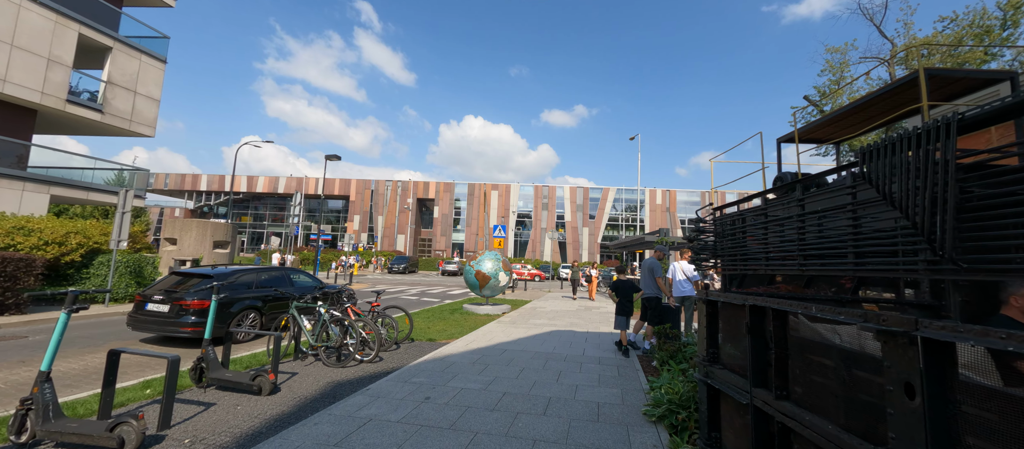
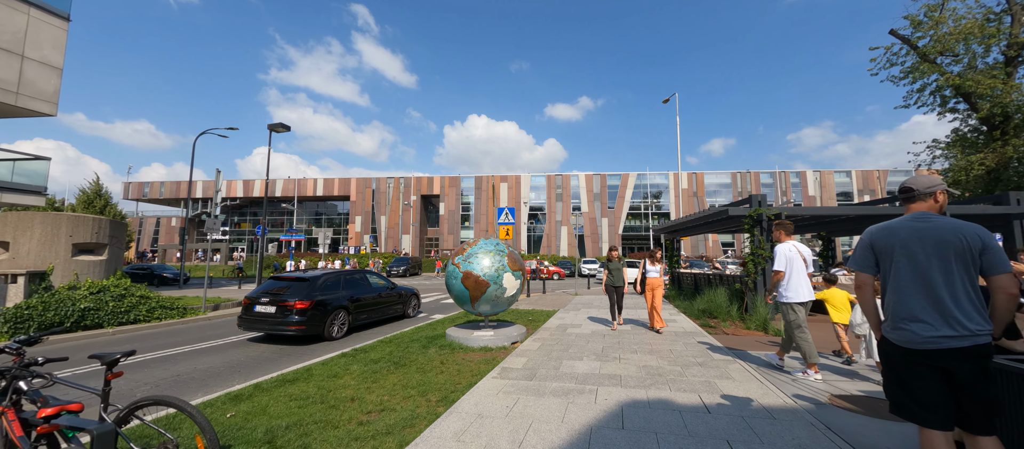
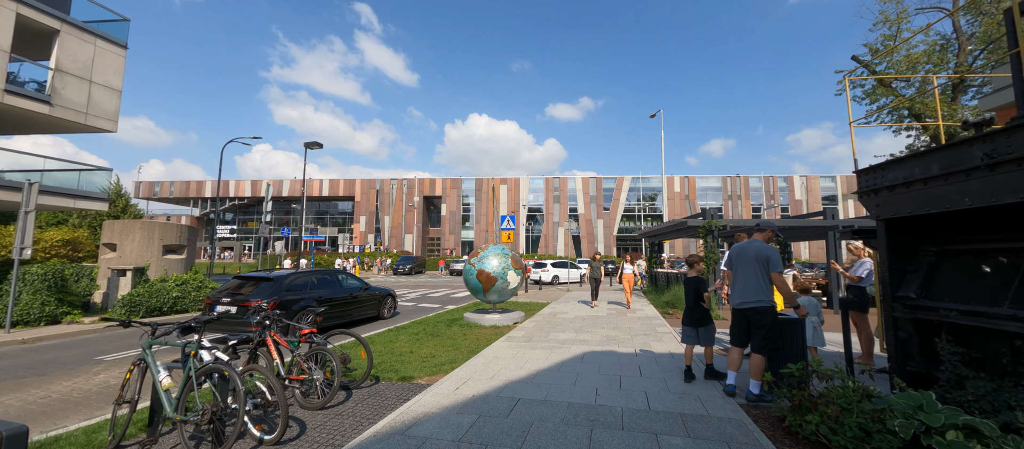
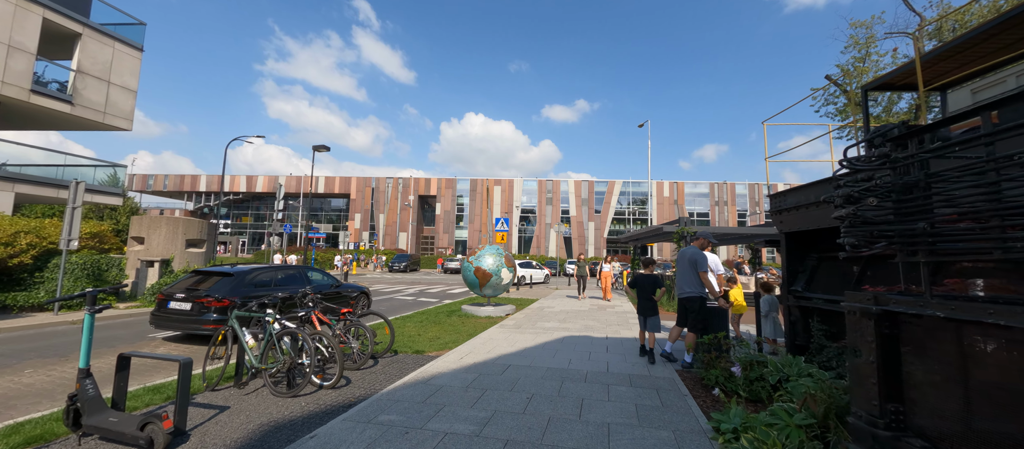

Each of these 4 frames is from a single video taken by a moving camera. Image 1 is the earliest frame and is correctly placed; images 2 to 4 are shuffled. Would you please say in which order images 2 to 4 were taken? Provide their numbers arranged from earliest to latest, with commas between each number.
4, 3, 2
